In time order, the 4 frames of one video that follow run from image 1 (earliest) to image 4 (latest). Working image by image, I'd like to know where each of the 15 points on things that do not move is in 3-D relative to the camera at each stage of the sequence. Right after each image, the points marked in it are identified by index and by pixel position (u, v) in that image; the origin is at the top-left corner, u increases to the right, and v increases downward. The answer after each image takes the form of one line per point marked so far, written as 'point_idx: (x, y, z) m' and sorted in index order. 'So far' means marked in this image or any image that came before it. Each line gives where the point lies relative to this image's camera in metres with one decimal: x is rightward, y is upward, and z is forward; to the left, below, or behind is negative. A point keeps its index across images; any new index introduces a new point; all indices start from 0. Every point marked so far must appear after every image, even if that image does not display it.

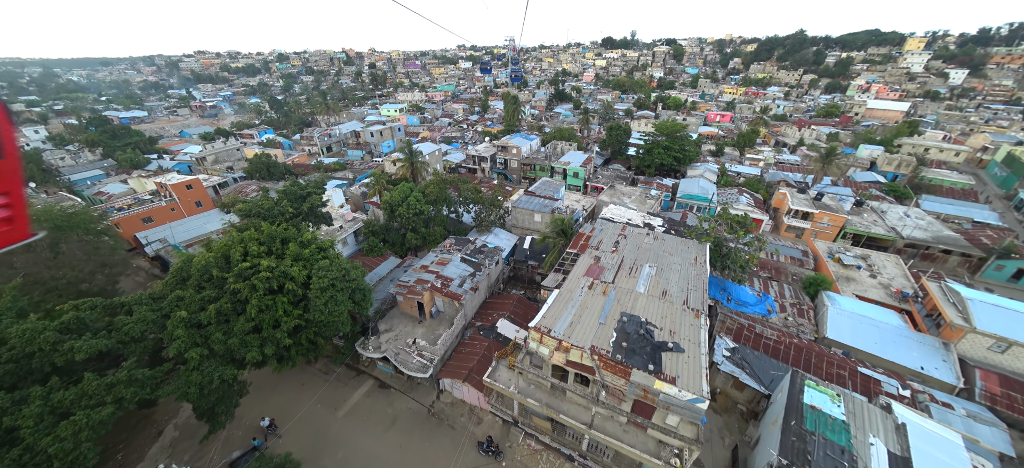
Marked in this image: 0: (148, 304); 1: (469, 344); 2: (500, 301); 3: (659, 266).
0: (-14.2, -2.8, +12.3) m
1: (-2.3, -6.0, +17.3) m
2: (-0.8, -4.2, +19.9) m
3: (+7.0, -1.6, +15.2) m
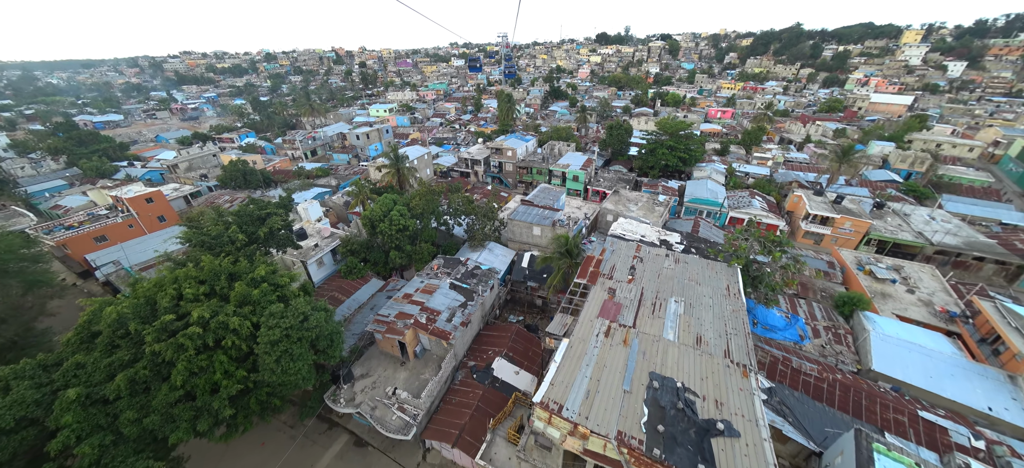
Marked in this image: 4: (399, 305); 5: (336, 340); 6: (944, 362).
0: (-14.3, -4.3, +9.5) m
1: (-2.4, -7.3, +14.6) m
2: (-0.9, -5.4, +17.2) m
3: (+6.9, -2.7, +12.6) m
4: (-5.9, -3.8, +16.7) m
5: (-7.4, -4.4, +13.2) m
6: (+21.9, -6.5, +16.1) m
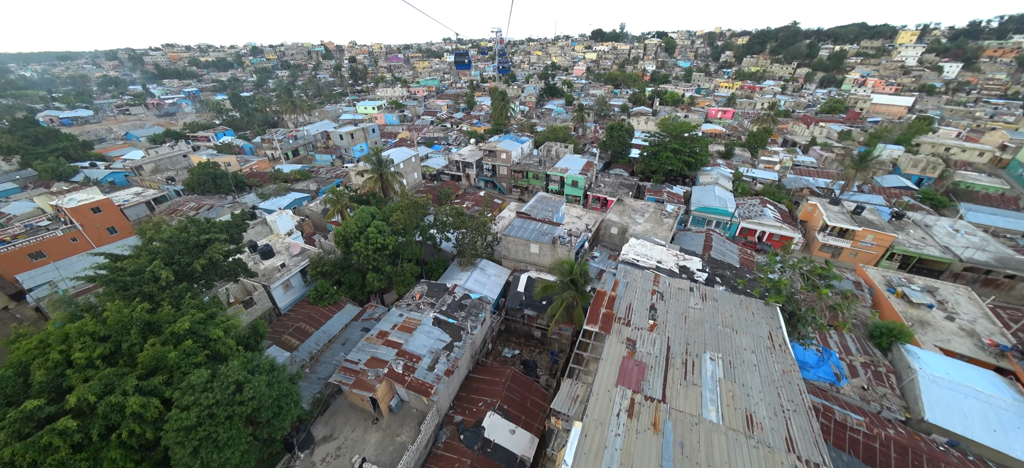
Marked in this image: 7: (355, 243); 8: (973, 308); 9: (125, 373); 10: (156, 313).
0: (-14.4, -5.6, +6.6) m
1: (-2.6, -8.5, +12.0) m
2: (-1.1, -6.6, +14.6) m
3: (+6.8, -3.9, +10.1) m
4: (-6.2, -5.0, +14.0) m
5: (-7.6, -5.7, +10.5) m
6: (+21.7, -7.7, +13.9) m
7: (-9.5, -0.5, +19.2) m
8: (+28.6, -4.6, +19.6) m
9: (-10.8, -3.9, +8.9) m
10: (-11.6, -2.6, +10.3) m
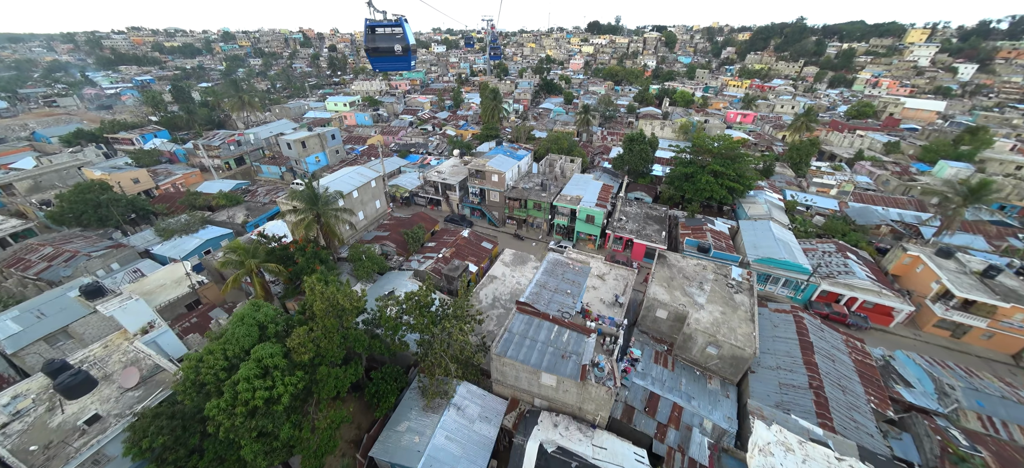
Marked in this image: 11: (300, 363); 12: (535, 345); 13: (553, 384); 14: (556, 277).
0: (-14.1, -10.4, -2.4) m
1: (-2.4, -13.3, +3.3) m
2: (-1.1, -11.3, +5.9) m
3: (+7.0, -8.7, +1.6) m
4: (-6.1, -9.7, +5.2) m
5: (-7.4, -10.4, +1.6) m
6: (+21.8, -12.5, +5.9) m
7: (-9.5, -5.1, +10.2) m
8: (+28.5, -9.3, +11.8) m
9: (-10.5, -8.6, -0.1) m
10: (-11.4, -7.3, +1.3) m
11: (-7.6, -4.3, +11.5) m
12: (+0.9, -4.2, +12.8) m
13: (+1.6, -5.7, +12.1) m
14: (+2.3, -2.2, +16.7) m
